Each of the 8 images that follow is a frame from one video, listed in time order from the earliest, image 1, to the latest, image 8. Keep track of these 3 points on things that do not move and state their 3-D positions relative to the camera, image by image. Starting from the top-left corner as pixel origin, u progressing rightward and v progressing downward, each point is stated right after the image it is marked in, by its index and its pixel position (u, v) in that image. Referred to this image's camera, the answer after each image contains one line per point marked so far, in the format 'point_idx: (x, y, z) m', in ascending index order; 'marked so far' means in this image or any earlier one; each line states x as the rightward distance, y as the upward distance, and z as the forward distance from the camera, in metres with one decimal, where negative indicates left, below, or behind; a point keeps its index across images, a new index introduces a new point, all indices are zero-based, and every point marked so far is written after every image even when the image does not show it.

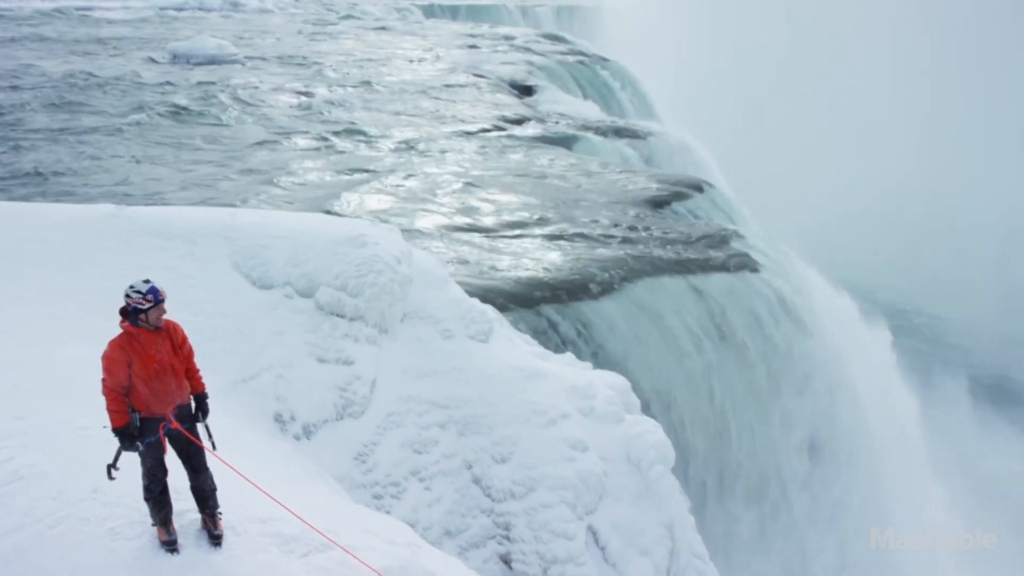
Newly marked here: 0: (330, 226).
0: (-0.9, +0.3, +4.3) m
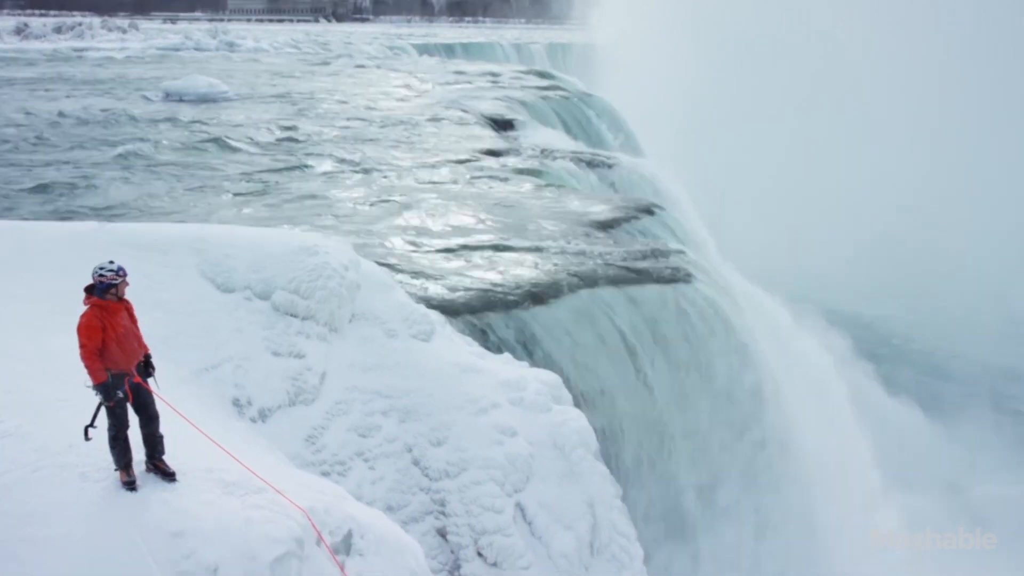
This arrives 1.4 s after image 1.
0: (-1.2, +0.3, +4.9) m
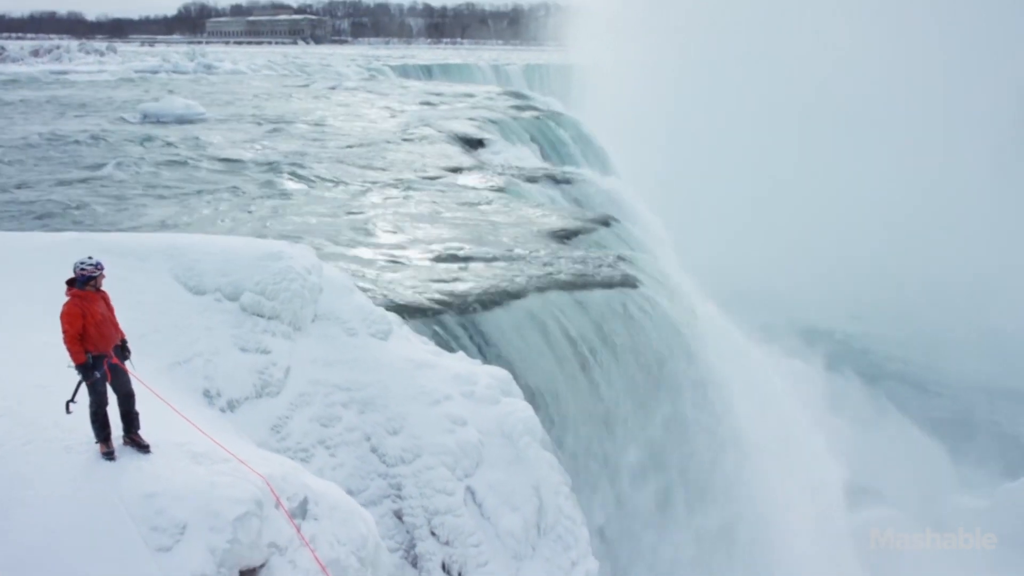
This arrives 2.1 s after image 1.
0: (-1.5, +0.3, +5.3) m
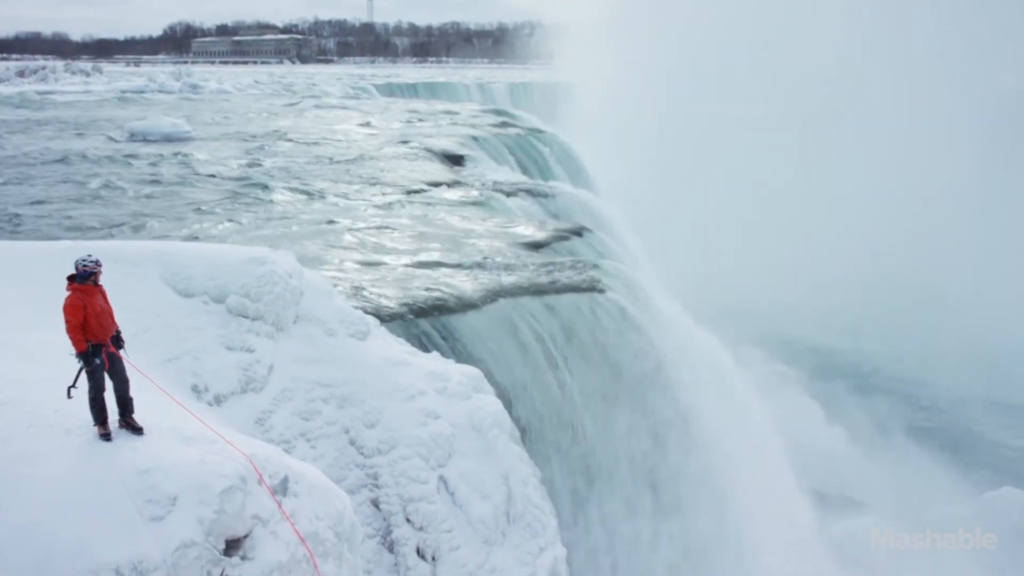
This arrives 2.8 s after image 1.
0: (-1.7, +0.2, +5.6) m
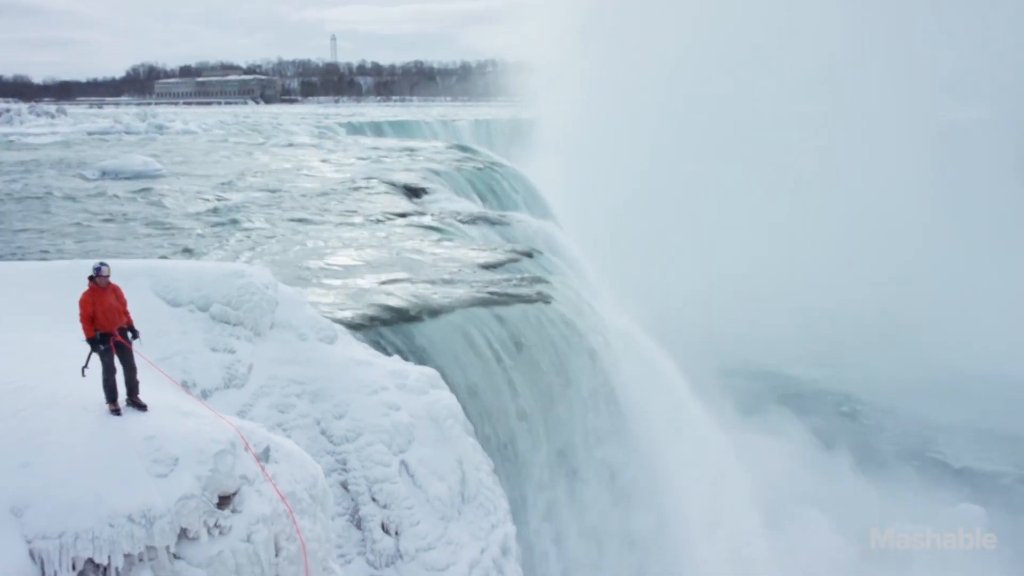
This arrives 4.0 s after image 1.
0: (-2.1, +0.1, +6.3) m
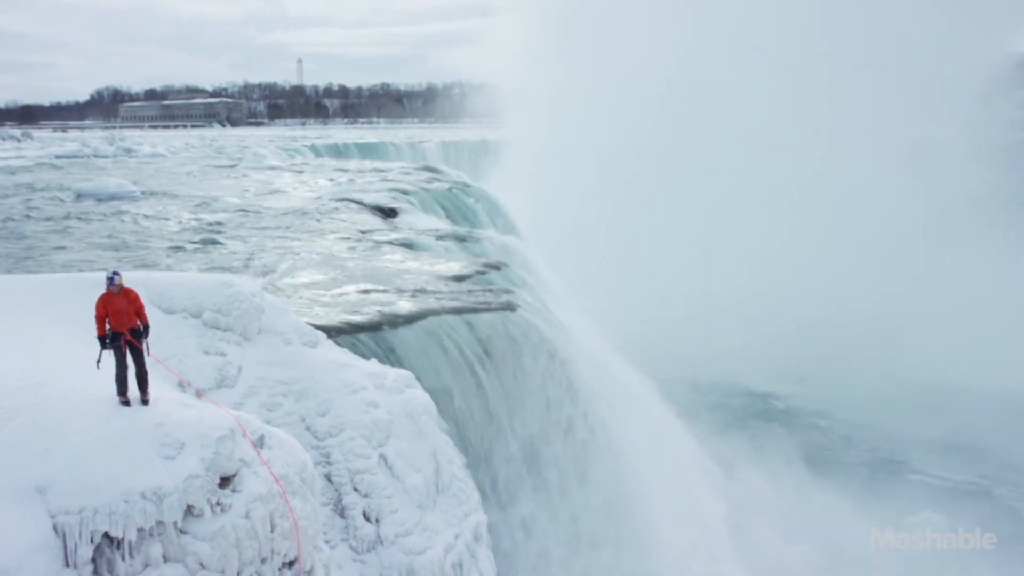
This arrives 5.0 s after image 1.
0: (-2.3, +0.1, +6.8) m
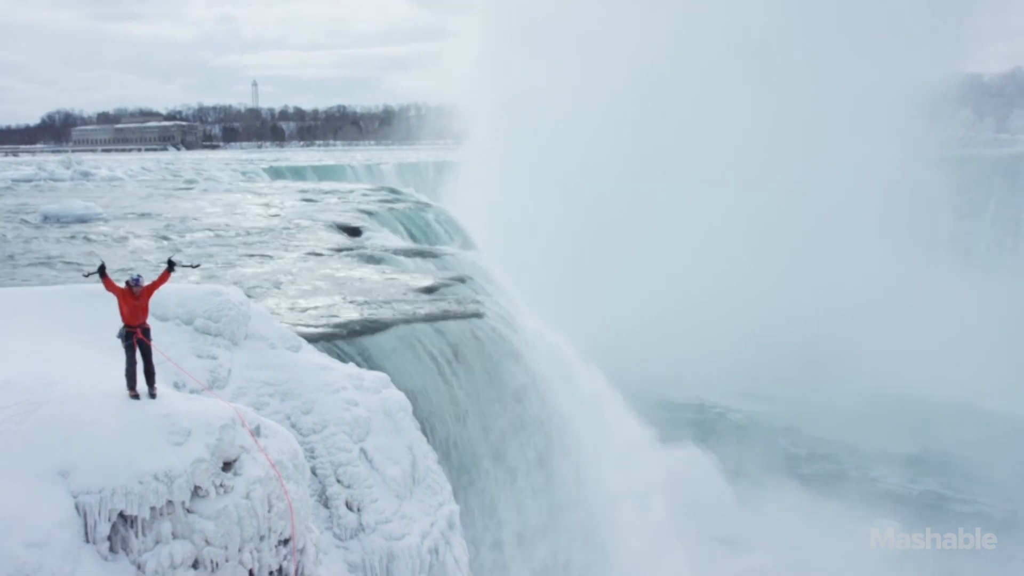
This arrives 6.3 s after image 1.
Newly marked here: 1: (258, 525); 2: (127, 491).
0: (-2.6, 0.0, +7.2) m
1: (-1.5, -1.4, +5.1) m
2: (-2.0, -1.1, +4.7) m
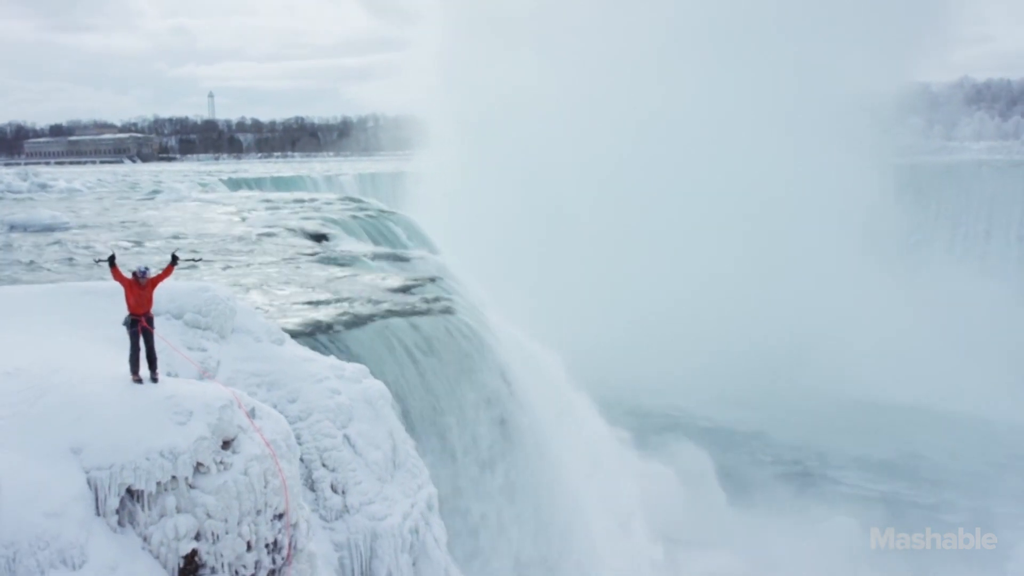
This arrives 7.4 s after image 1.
0: (-2.8, 0.0, +7.6) m
1: (-1.6, -1.3, +5.5) m
2: (-2.2, -1.0, +5.0) m
